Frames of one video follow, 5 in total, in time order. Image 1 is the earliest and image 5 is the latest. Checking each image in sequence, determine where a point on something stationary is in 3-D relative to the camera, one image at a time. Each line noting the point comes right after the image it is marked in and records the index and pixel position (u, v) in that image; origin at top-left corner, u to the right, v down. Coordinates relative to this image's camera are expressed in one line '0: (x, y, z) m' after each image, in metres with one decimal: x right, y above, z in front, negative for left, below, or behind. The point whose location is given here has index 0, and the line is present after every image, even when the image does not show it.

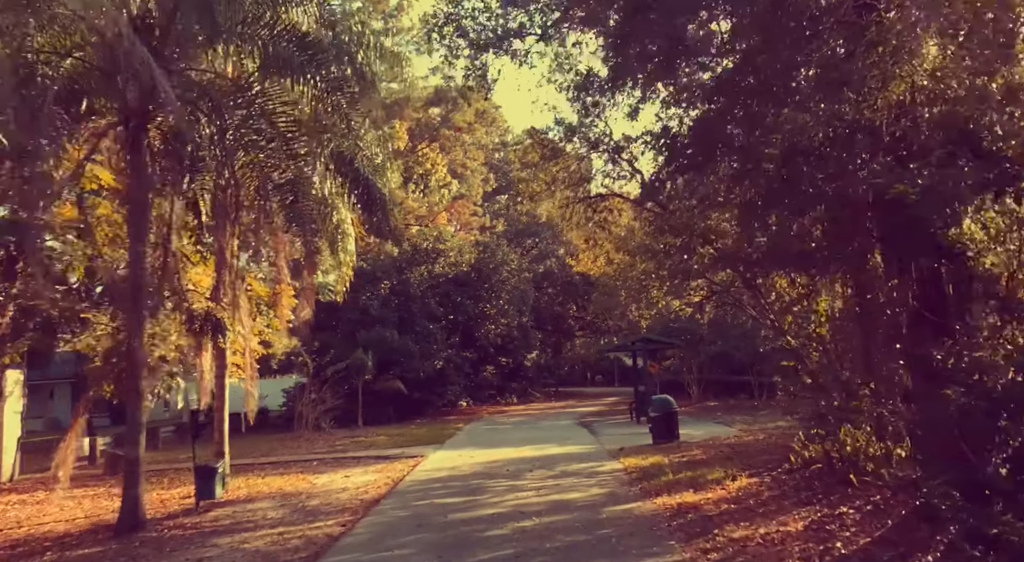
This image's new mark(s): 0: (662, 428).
0: (+3.0, -2.9, +19.5) m
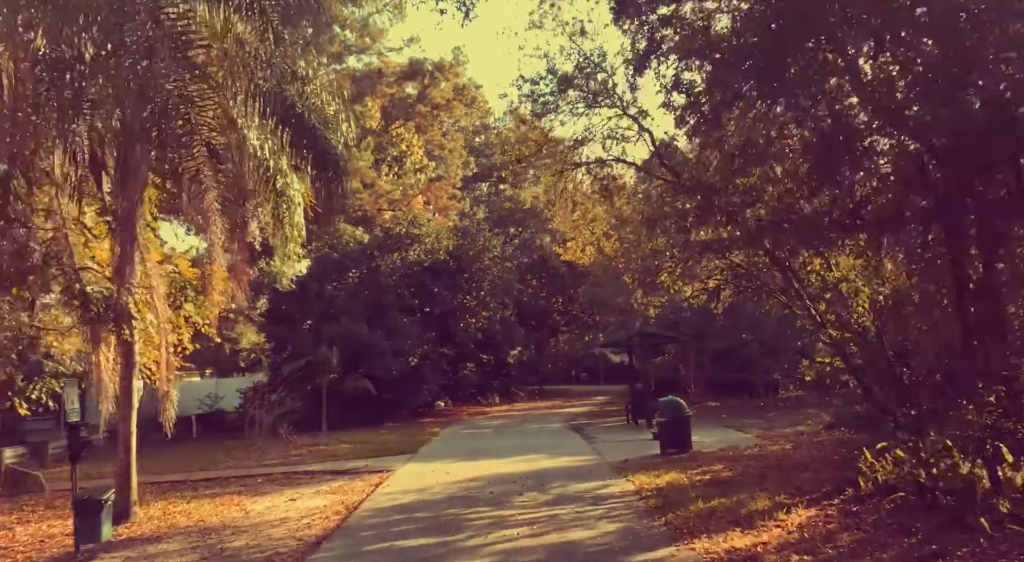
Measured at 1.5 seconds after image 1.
0: (+2.7, -2.6, +16.6) m
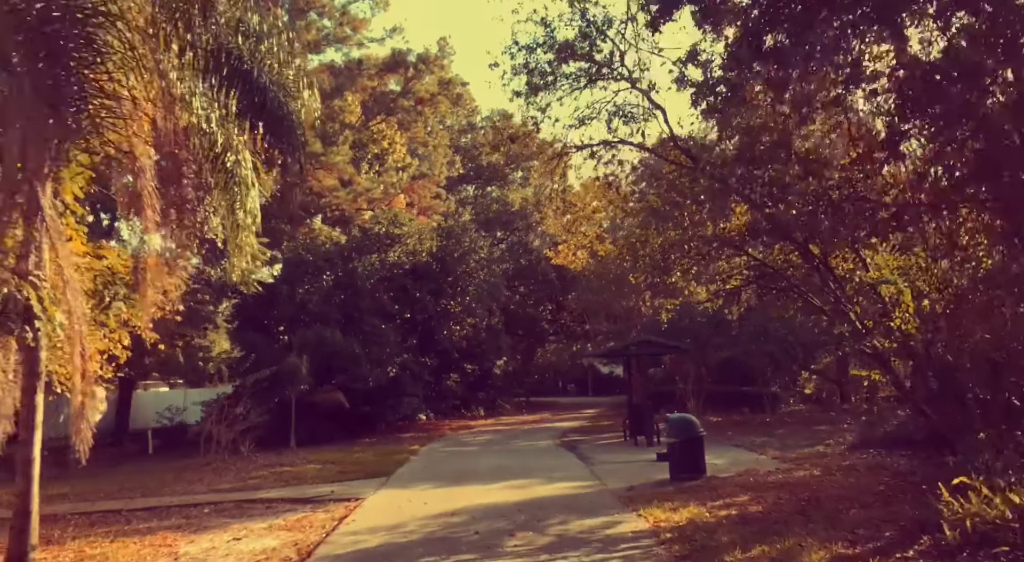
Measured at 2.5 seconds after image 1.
0: (+2.5, -2.6, +14.5) m
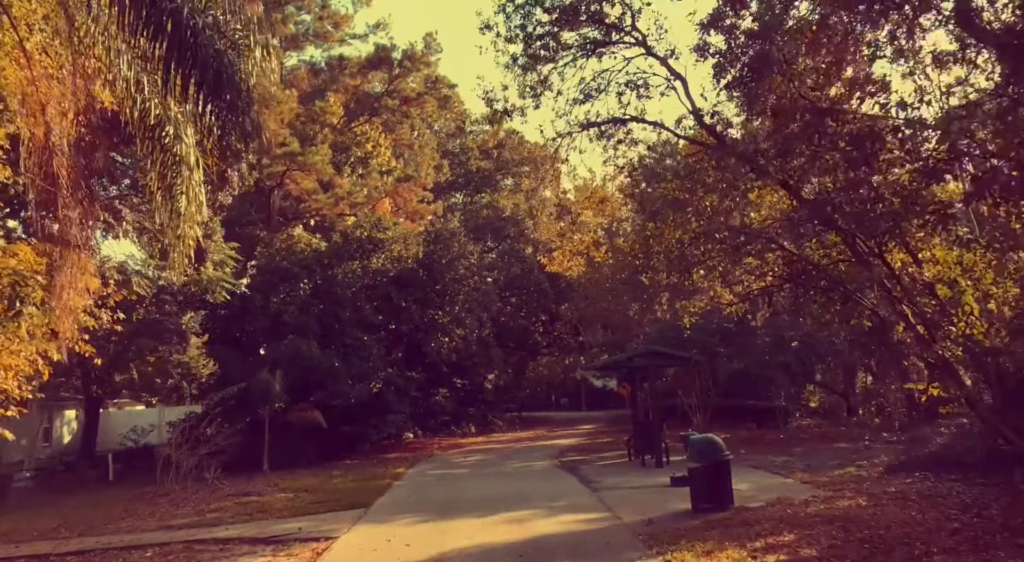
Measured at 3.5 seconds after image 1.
0: (+2.5, -2.6, +12.5) m
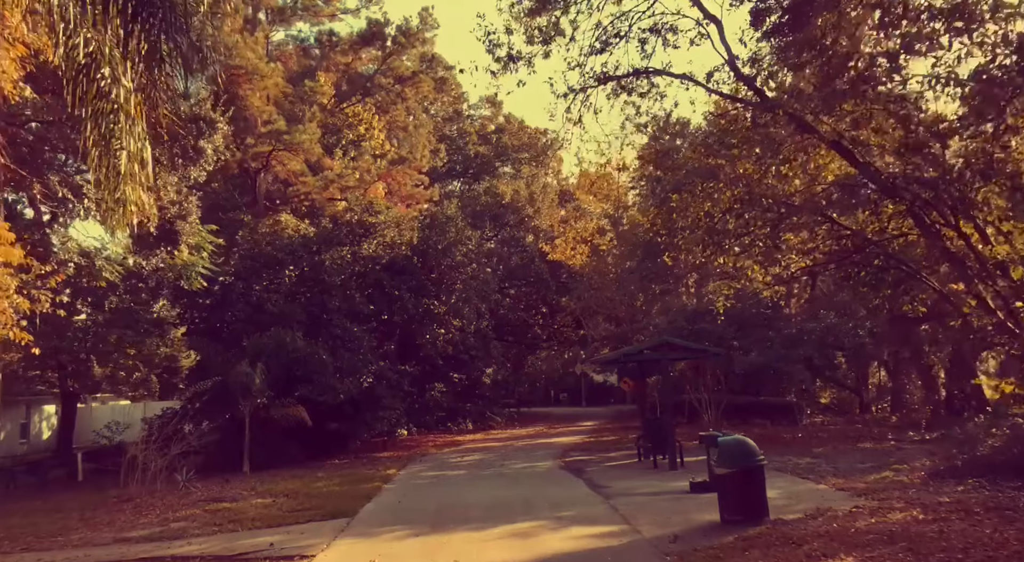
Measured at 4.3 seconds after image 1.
0: (+2.5, -2.4, +10.9) m
